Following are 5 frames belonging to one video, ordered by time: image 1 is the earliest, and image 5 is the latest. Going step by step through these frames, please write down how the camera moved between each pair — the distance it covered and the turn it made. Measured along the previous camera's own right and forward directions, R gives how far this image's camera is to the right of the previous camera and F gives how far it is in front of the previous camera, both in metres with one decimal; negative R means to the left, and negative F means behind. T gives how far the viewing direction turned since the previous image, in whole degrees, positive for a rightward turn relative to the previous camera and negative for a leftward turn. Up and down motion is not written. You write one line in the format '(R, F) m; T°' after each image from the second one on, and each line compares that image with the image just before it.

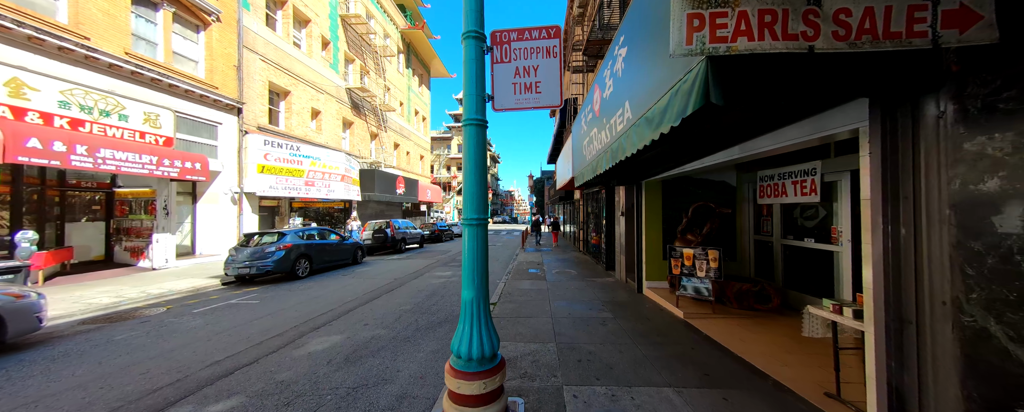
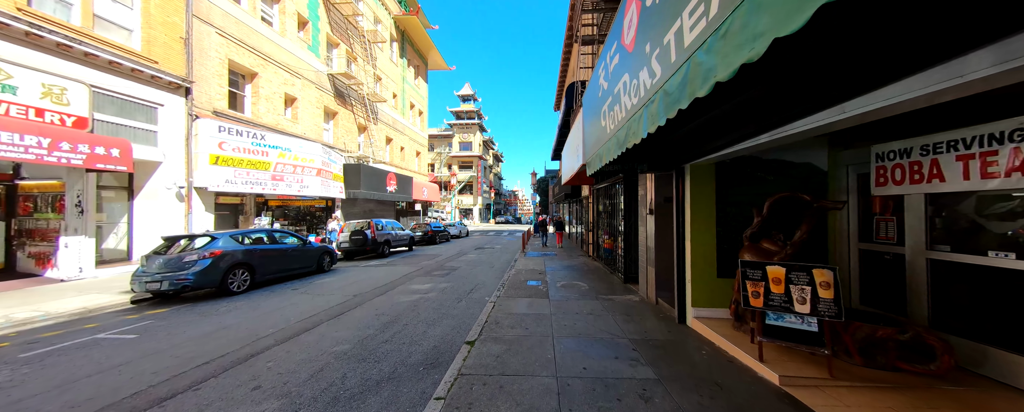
(+0.3, +1.9) m; -1°
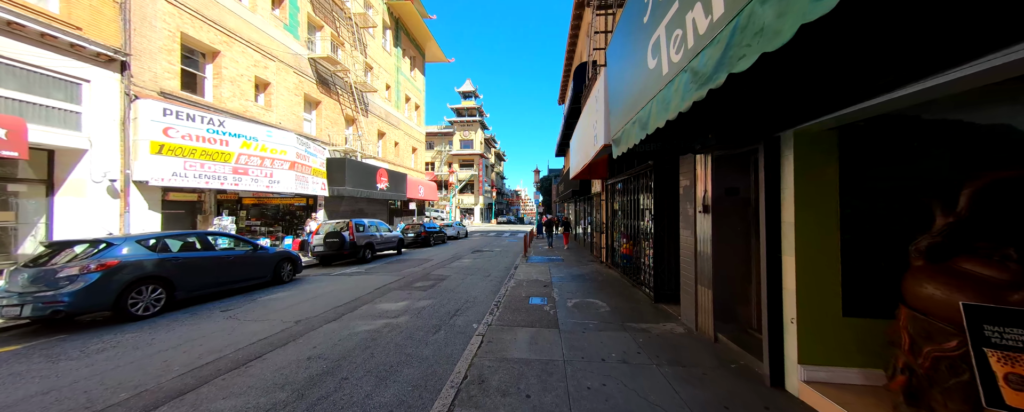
(+0.1, +1.7) m; -1°
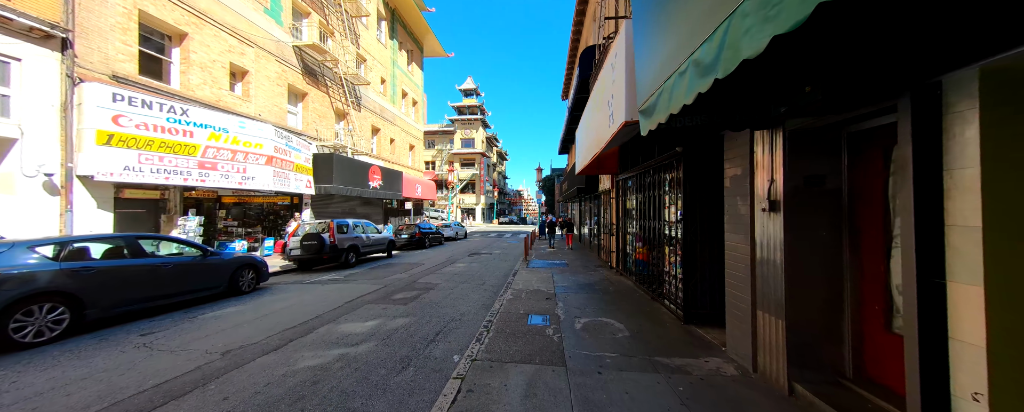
(+0.1, +1.2) m; -1°
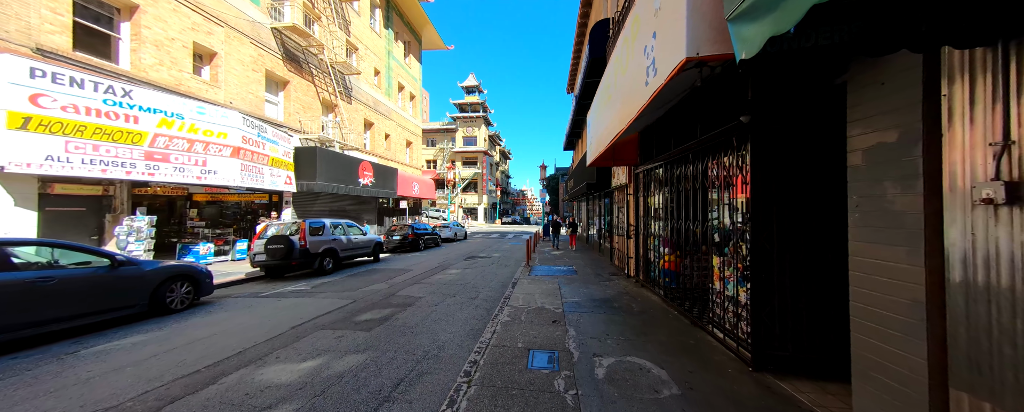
(+0.1, +1.4) m; -1°
